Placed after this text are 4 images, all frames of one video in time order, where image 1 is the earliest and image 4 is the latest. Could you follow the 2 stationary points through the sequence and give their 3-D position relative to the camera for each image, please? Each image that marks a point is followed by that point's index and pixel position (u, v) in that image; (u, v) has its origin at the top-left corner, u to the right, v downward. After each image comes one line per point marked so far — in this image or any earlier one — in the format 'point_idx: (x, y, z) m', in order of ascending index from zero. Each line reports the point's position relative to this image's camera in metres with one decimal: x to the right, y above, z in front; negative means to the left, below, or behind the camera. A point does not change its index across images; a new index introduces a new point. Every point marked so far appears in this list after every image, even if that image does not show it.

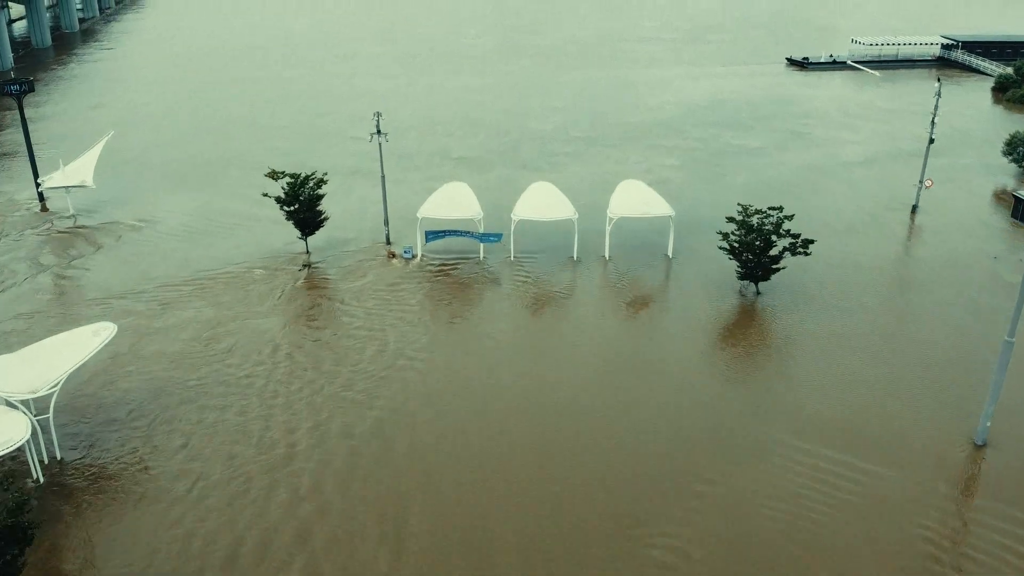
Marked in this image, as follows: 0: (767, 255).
0: (+4.7, +0.6, +18.8) m
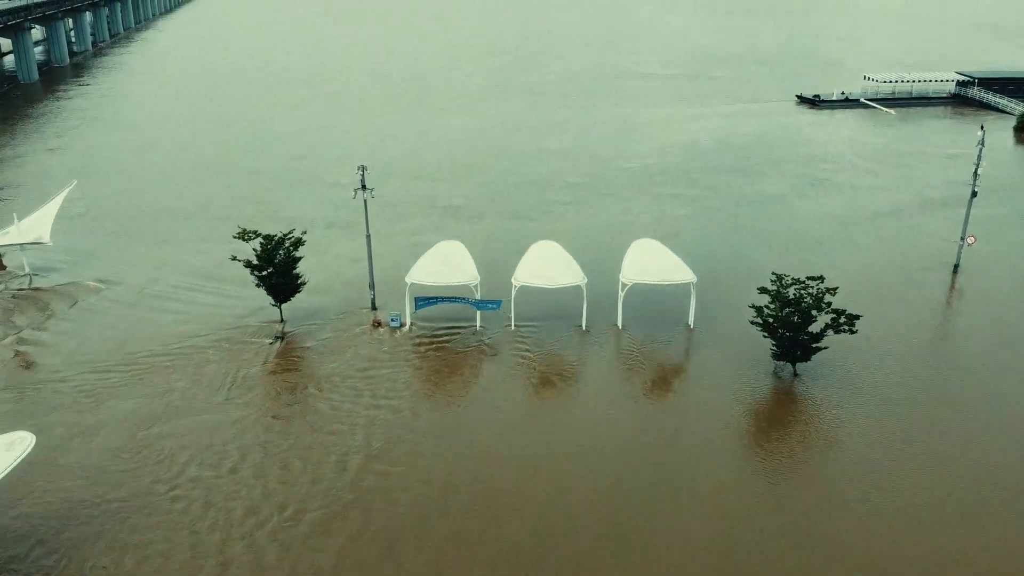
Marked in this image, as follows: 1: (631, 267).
0: (+4.7, -0.7, +16.3) m
1: (+2.3, +0.4, +19.2) m
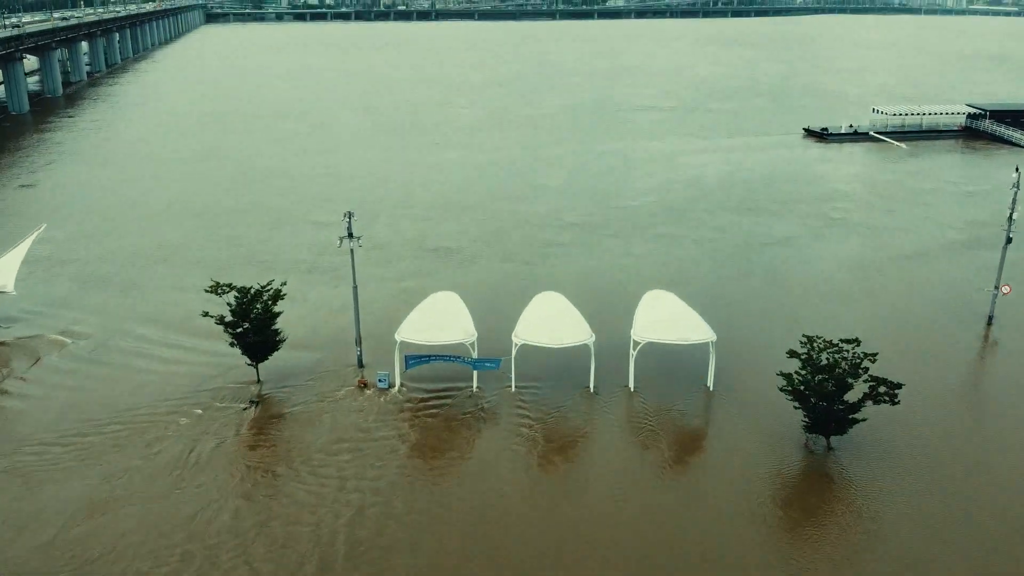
0: (+4.7, -1.7, +14.6) m
1: (+2.3, -0.6, +17.5) m
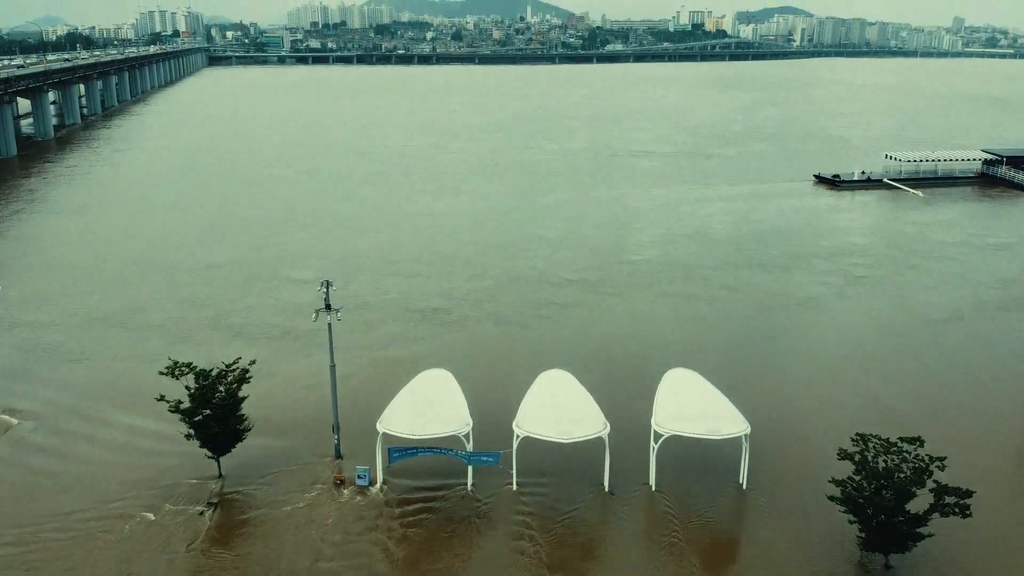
0: (+4.8, -2.8, +12.3) m
1: (+2.3, -1.8, +15.2) m
